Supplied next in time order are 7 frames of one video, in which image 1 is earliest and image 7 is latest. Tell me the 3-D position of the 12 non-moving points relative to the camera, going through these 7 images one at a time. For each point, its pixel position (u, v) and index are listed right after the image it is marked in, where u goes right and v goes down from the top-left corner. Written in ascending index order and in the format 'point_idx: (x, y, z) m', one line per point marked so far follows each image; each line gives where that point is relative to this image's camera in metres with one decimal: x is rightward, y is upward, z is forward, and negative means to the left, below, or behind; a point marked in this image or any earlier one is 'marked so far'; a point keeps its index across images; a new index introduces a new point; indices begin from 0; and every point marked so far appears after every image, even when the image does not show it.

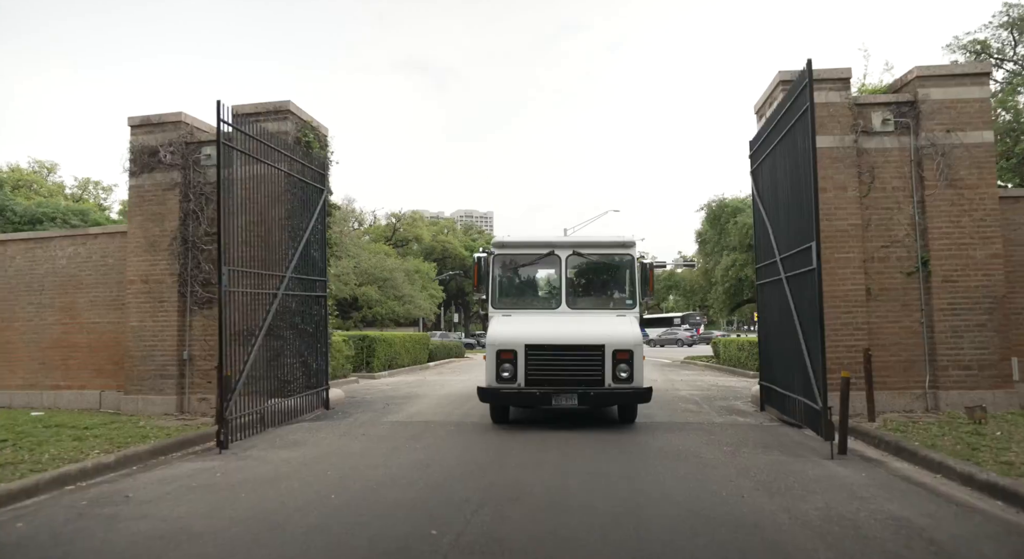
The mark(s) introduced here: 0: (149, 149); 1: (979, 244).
0: (-5.6, +2.0, +10.4) m
1: (+6.1, +0.5, +8.8) m
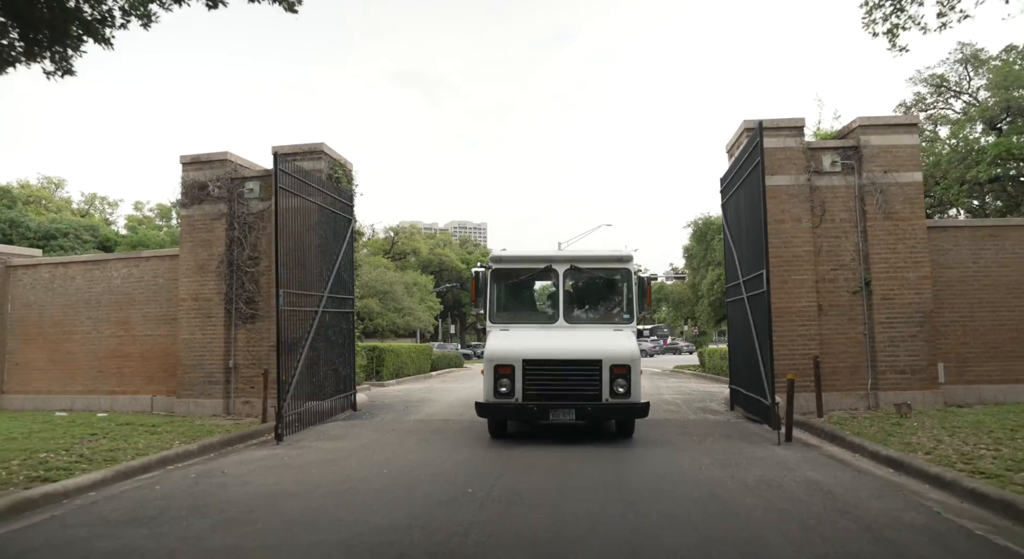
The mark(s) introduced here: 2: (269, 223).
0: (-5.6, +1.7, +12.0) m
1: (+6.2, +0.2, +10.4) m
2: (-4.2, +1.0, +11.8) m
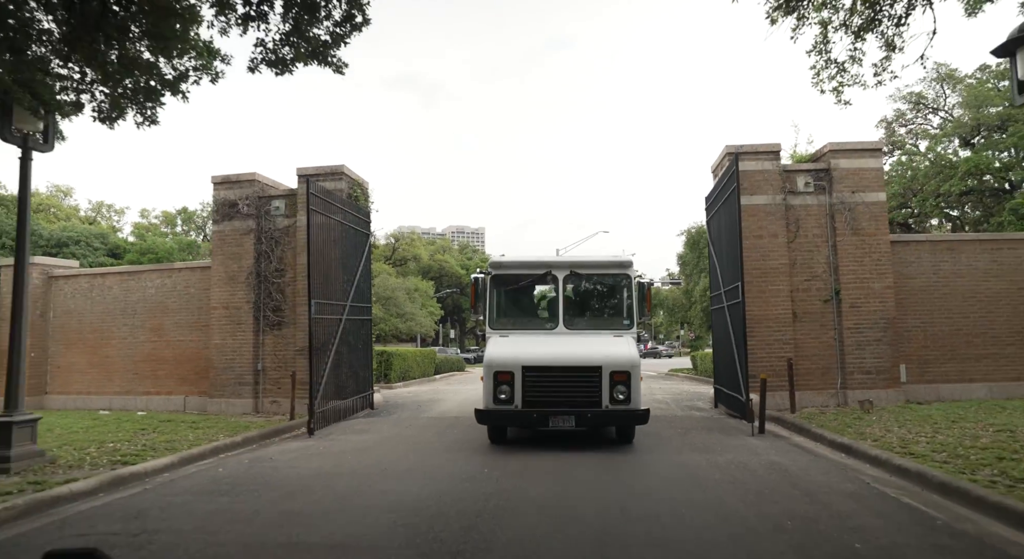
0: (-5.5, +1.5, +13.1) m
1: (+6.2, 0.0, +11.5) m
2: (-4.2, +0.8, +12.9) m
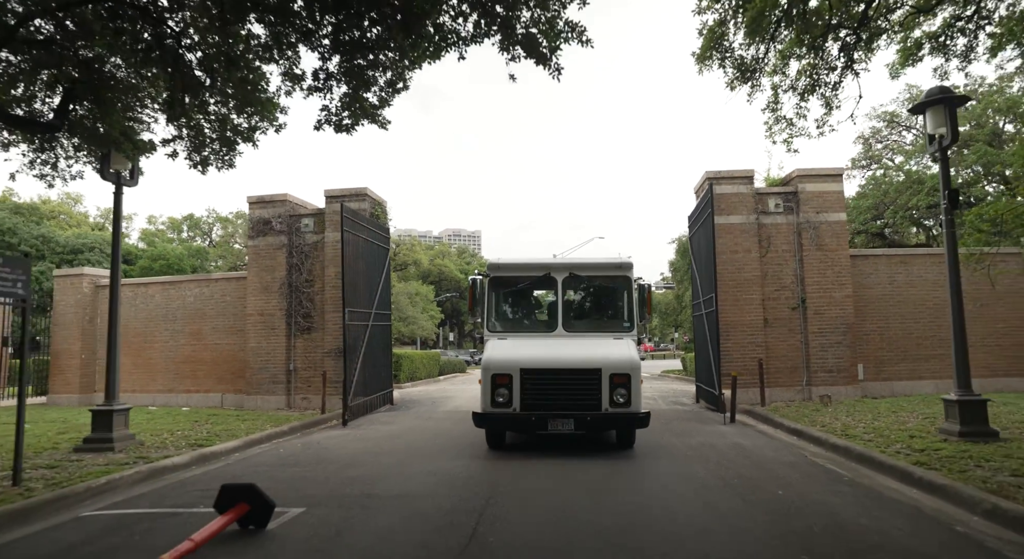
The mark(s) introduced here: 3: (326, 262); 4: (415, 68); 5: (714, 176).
0: (-5.4, +1.3, +14.6) m
1: (+6.3, -0.2, +13.1) m
2: (-4.1, +0.6, +14.4) m
3: (-3.9, +0.4, +14.3) m
4: (-1.1, +2.4, +7.7) m
5: (+4.0, +2.1, +13.5) m
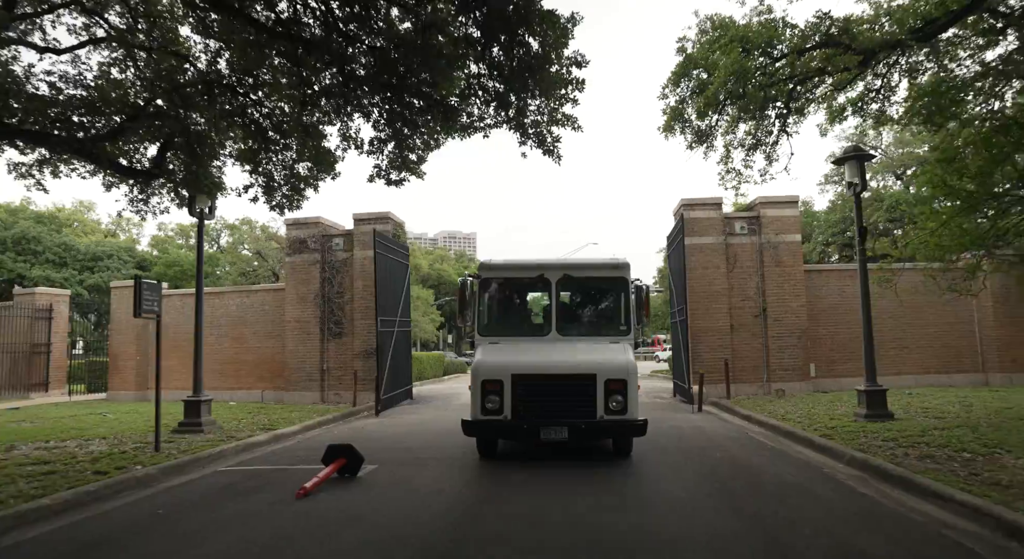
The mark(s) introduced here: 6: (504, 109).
0: (-5.3, +1.0, +16.8) m
1: (+6.4, -0.5, +15.4) m
2: (-4.0, +0.3, +16.6) m
3: (-3.8, +0.1, +16.5) m
4: (-1.0, +2.1, +9.9) m
5: (+4.1, +1.8, +15.7) m
6: (-0.1, +2.2, +8.7) m
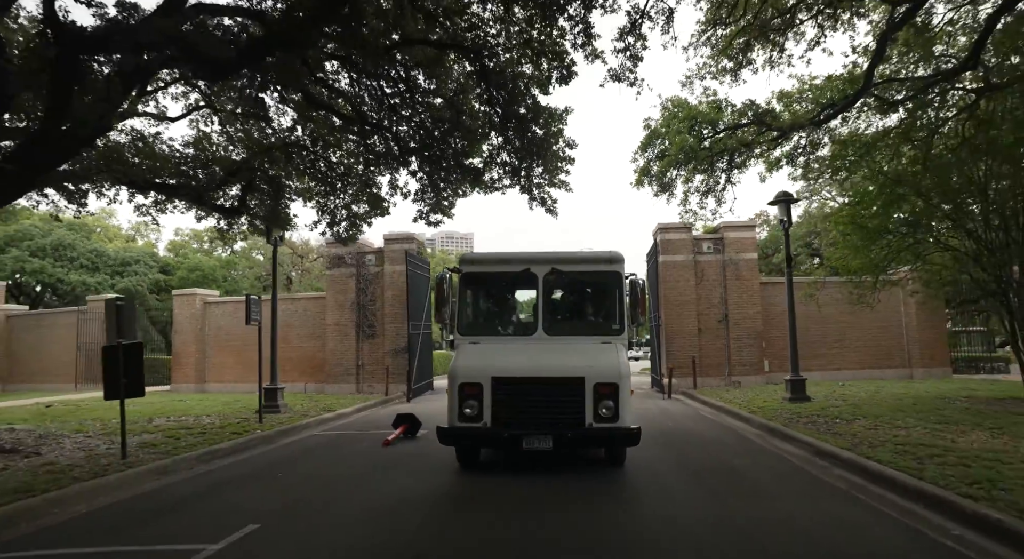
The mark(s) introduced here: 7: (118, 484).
0: (-5.2, +0.7, +19.9) m
1: (+6.6, -0.8, +18.6) m
2: (-3.8, 0.0, +19.8) m
3: (-3.7, -0.2, +19.6) m
4: (-0.8, +1.8, +13.1) m
5: (+4.3, +1.5, +18.9) m
6: (+0.1, +1.9, +11.9) m
7: (-4.1, -2.1, +7.0) m
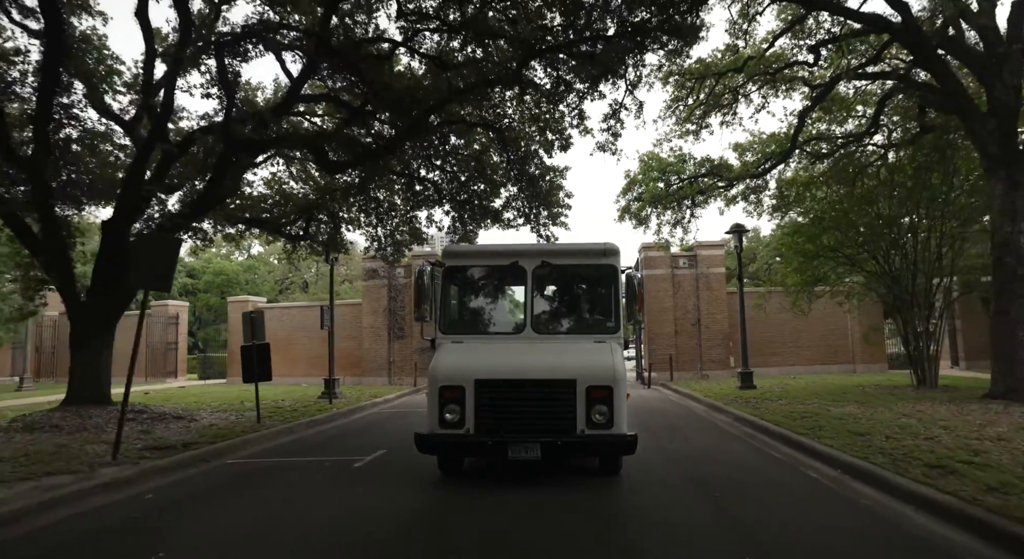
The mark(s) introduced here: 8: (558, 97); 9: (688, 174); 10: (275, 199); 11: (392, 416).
0: (-4.9, +0.4, +23.5) m
1: (+6.8, -1.1, +22.2) m
2: (-3.6, -0.3, +23.3) m
3: (-3.5, -0.5, +23.2) m
4: (-0.6, +1.4, +16.7) m
5: (+4.5, +1.2, +22.5) m
6: (+0.3, +1.5, +15.5) m
7: (-3.8, -2.5, +10.6) m
8: (+0.9, +3.5, +13.1) m
9: (+4.2, +2.5, +16.1) m
10: (-6.0, +2.0, +16.8) m
11: (-2.6, -2.9, +15.2) m
